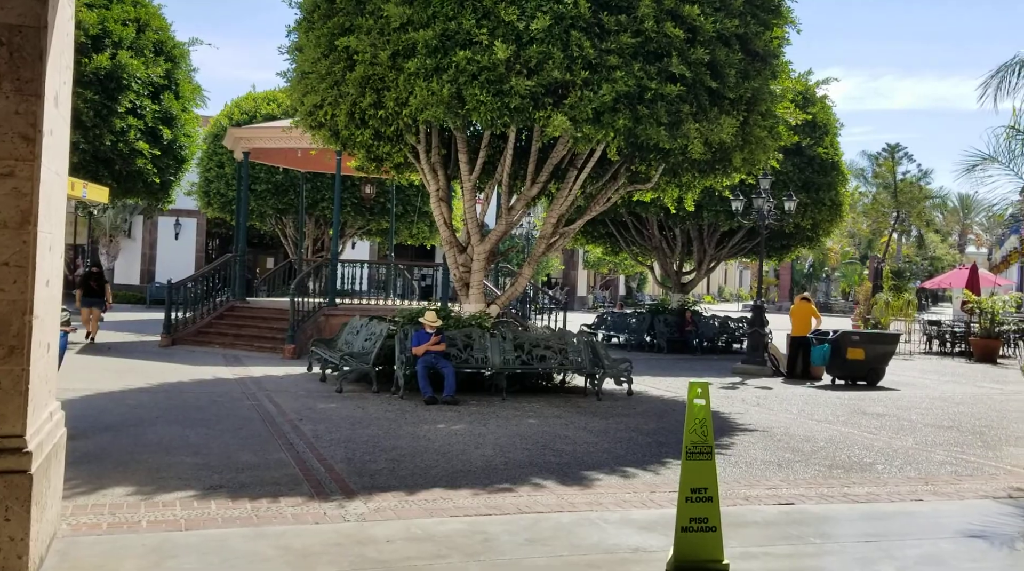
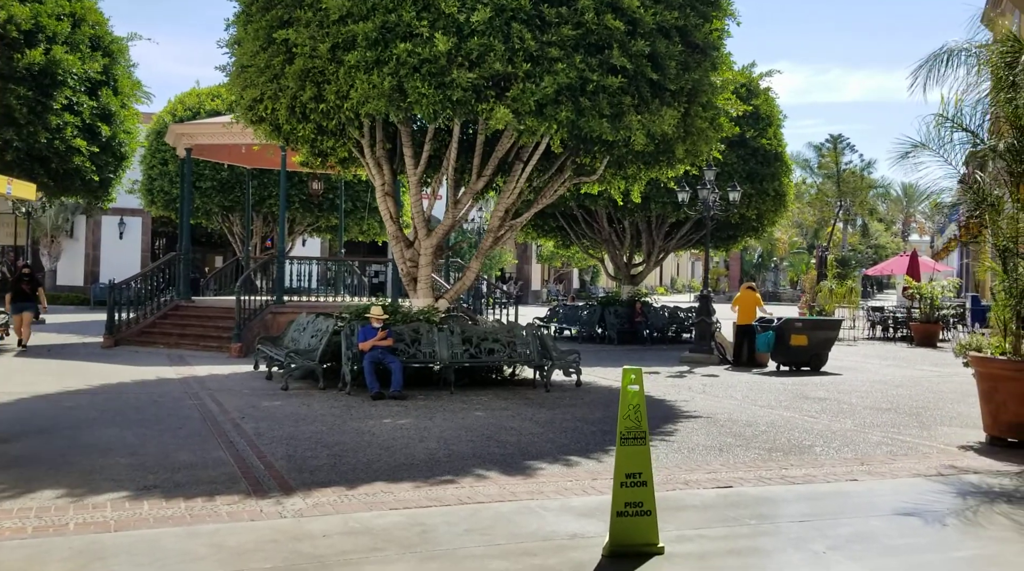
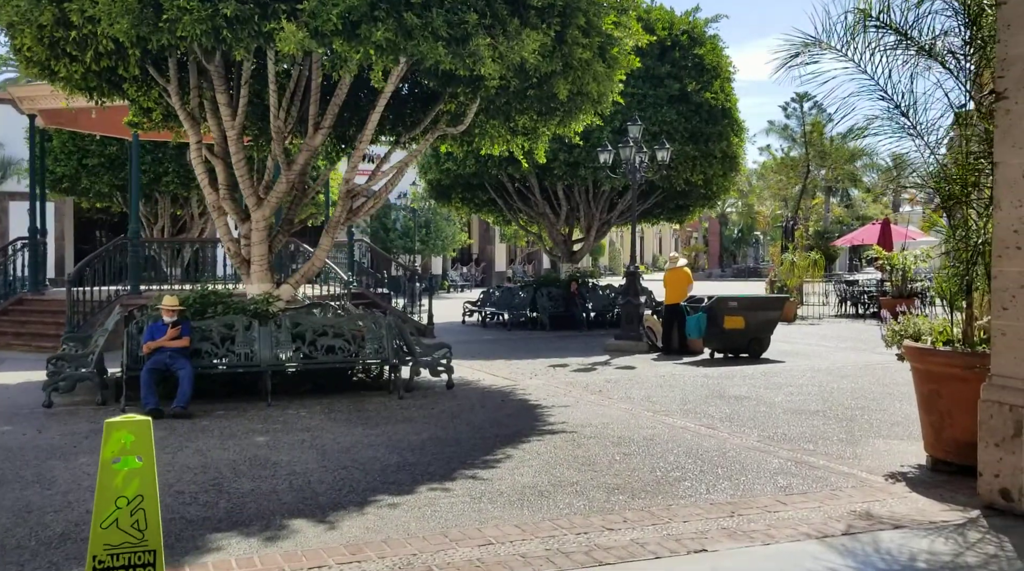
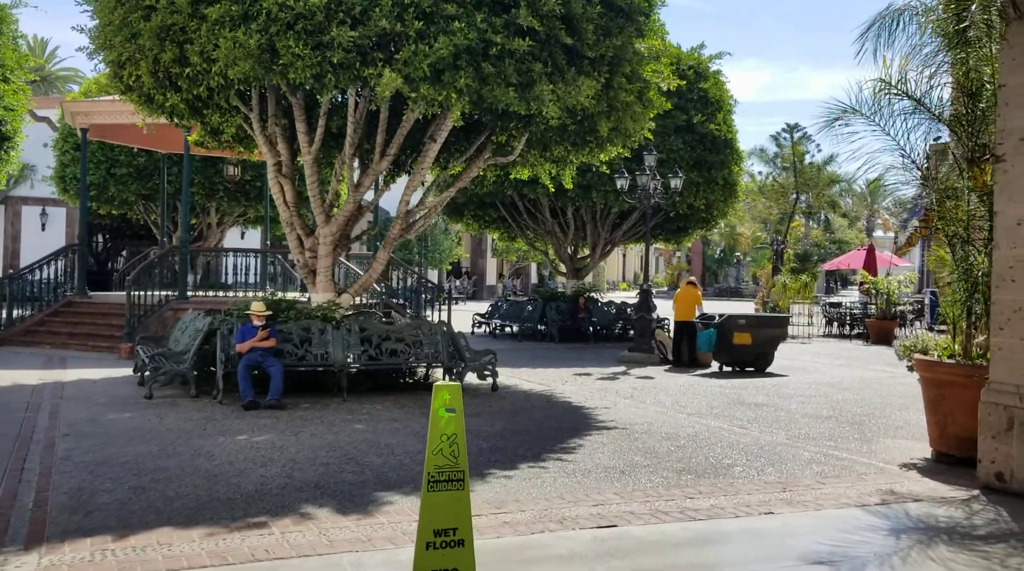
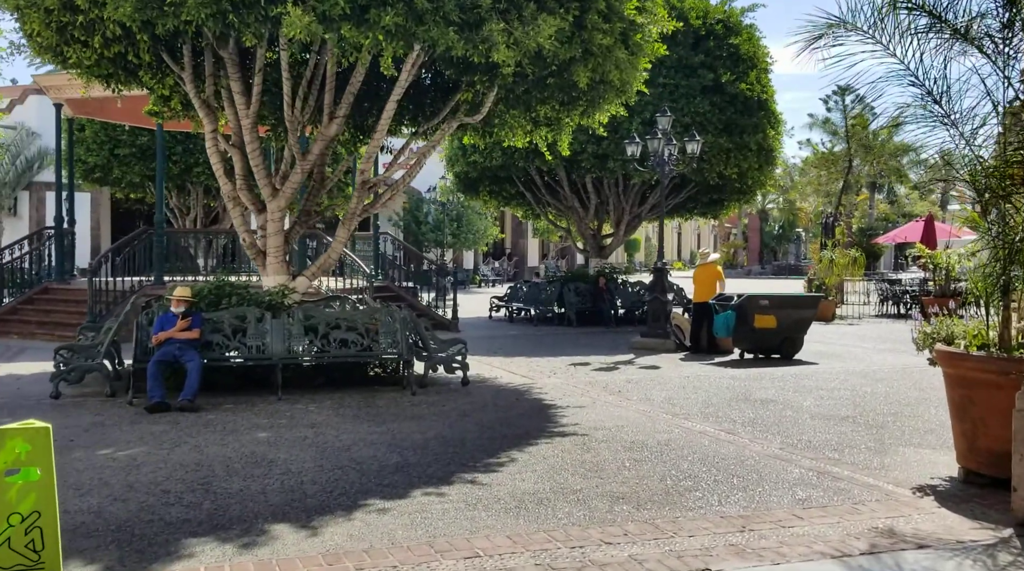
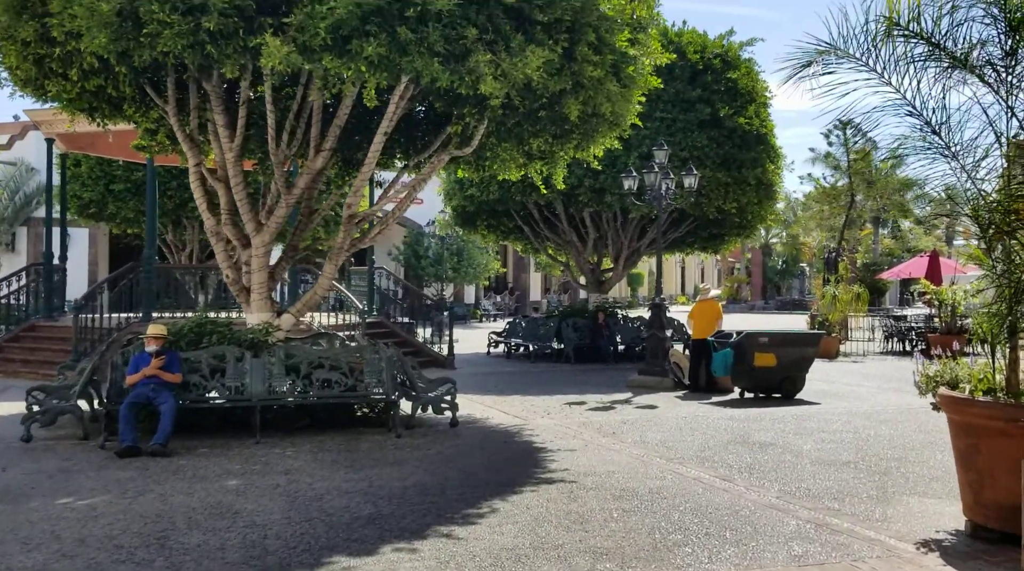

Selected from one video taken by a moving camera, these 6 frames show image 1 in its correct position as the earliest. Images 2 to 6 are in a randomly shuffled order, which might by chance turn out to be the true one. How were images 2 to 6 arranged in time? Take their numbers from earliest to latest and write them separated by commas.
2, 4, 3, 5, 6
